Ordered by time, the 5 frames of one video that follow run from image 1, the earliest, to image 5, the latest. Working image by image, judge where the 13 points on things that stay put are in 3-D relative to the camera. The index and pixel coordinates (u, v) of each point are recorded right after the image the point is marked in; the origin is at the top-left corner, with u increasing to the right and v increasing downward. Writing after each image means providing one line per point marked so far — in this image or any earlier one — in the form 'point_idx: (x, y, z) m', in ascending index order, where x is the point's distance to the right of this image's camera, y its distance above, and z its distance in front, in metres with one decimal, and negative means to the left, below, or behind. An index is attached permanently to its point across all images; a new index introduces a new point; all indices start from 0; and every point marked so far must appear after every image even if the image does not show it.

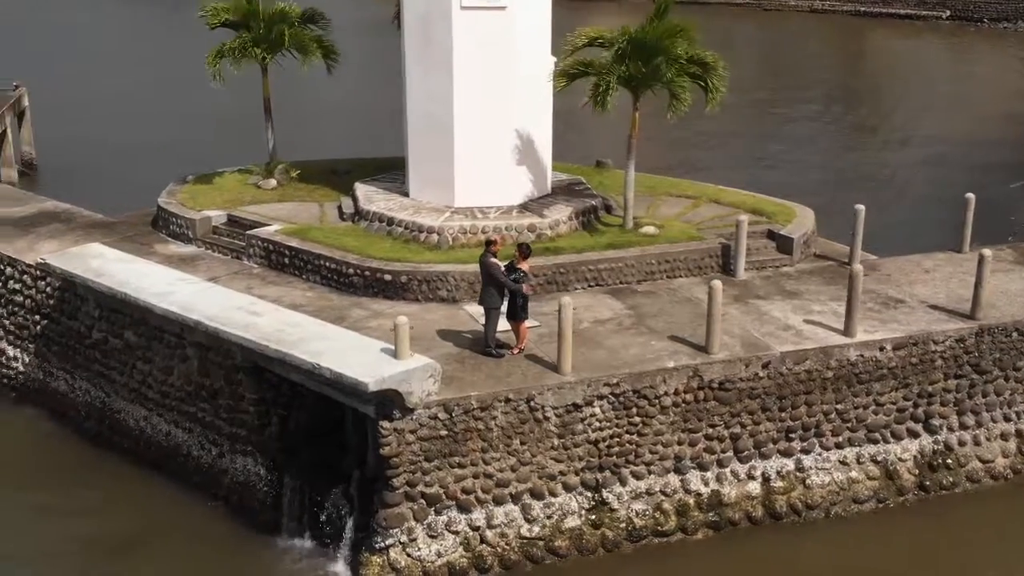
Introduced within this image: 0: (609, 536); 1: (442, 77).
0: (+1.1, -2.8, +13.1) m
1: (-0.9, +2.8, +15.8) m
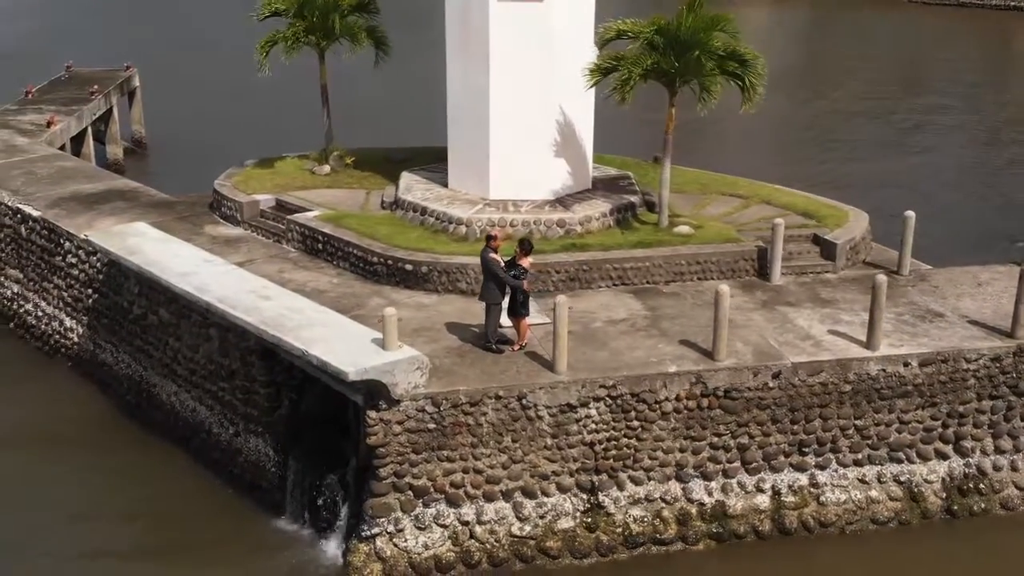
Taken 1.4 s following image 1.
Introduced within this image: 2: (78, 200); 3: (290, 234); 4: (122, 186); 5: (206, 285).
0: (+1.0, -2.8, +12.9) m
1: (-0.4, +2.9, +15.7) m
2: (-6.9, +1.4, +18.8) m
3: (-3.1, +0.7, +16.4) m
4: (-6.5, +1.7, +19.7) m
5: (-3.6, 0.0, +13.8) m
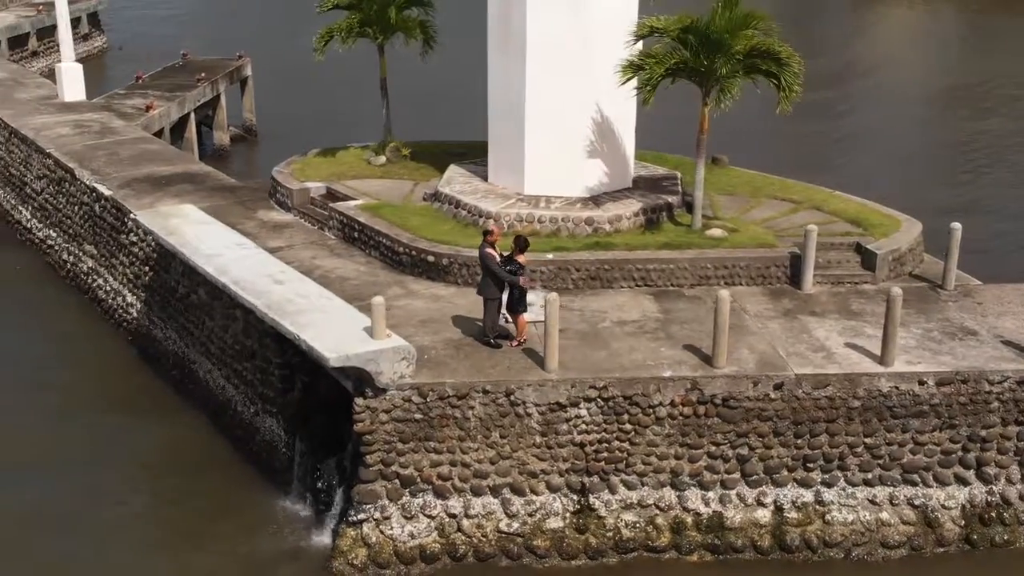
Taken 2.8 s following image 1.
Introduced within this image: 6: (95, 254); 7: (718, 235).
0: (+0.9, -2.7, +12.7) m
1: (+0.1, +3.0, +15.7) m
2: (-6.0, +1.8, +19.6) m
3: (-2.6, +0.9, +16.8) m
4: (-5.5, +2.0, +20.4) m
5: (-3.5, +0.3, +14.2) m
6: (-7.0, +0.6, +19.8) m
7: (+2.7, +0.7, +15.4) m
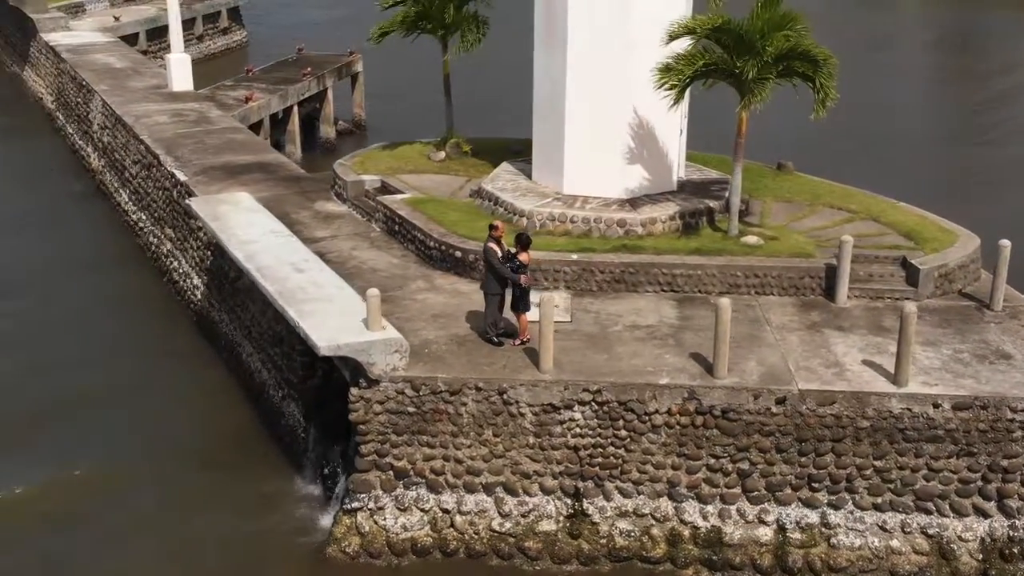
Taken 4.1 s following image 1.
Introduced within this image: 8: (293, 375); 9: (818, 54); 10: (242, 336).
0: (+0.8, -2.8, +12.5) m
1: (+0.6, +3.0, +15.6) m
2: (-5.0, +2.0, +20.2) m
3: (-2.0, +1.1, +17.0) m
4: (-4.3, +2.3, +21.0) m
5: (-3.2, +0.4, +14.6) m
6: (-5.9, +0.9, +20.6) m
7: (+3.1, +0.6, +14.9) m
8: (-2.8, -1.1, +14.8) m
9: (+3.5, +2.7, +13.6) m
10: (-3.9, -0.7, +17.0) m
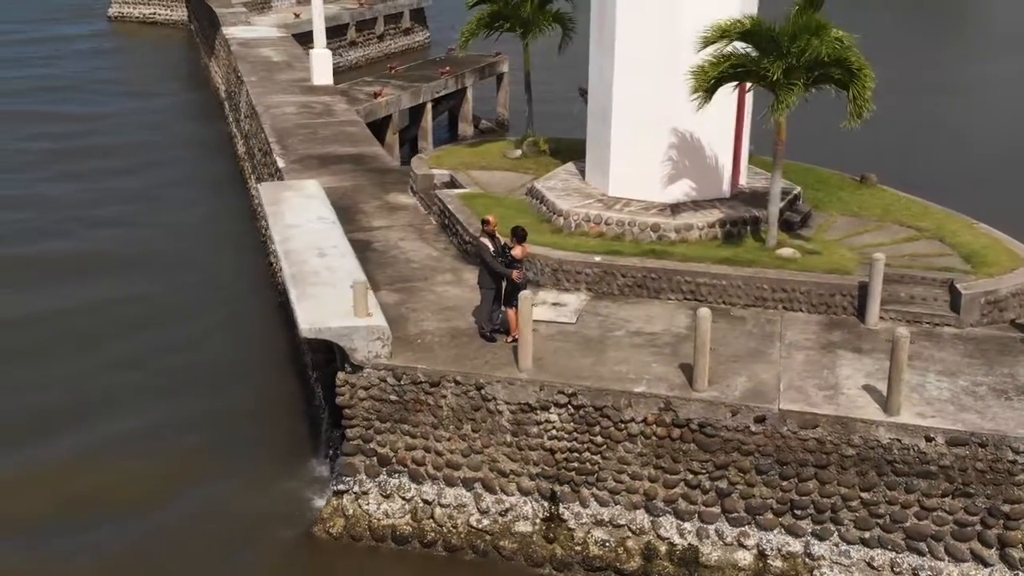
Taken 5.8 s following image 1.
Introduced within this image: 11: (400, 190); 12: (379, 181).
0: (+0.4, -2.8, +12.3) m
1: (+1.2, +3.0, +15.3) m
2: (-3.4, +2.3, +20.9) m
3: (-1.1, +1.2, +17.2) m
4: (-2.6, +2.5, +21.5) m
5: (-2.8, +0.7, +15.1) m
6: (-4.4, +1.2, +21.5) m
7: (+3.4, +0.4, +14.2) m
8: (-2.5, -0.9, +15.2) m
9: (+3.7, +2.5, +12.9) m
10: (-3.1, -0.5, +17.6) m
11: (-1.8, +1.5, +18.8) m
12: (-2.2, +1.7, +19.3) m
